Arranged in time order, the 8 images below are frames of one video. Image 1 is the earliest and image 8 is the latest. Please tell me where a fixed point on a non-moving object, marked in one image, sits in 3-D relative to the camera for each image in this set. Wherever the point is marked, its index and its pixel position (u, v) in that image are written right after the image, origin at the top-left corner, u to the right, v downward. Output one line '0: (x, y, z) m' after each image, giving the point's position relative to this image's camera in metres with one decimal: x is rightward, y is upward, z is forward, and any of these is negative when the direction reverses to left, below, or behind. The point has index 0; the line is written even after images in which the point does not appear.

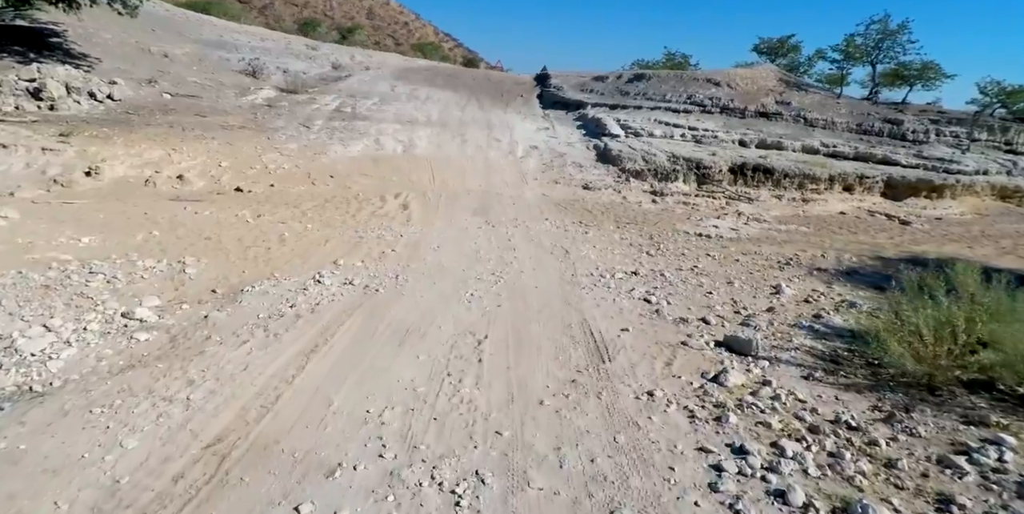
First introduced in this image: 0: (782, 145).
0: (+8.4, +3.5, +18.0) m
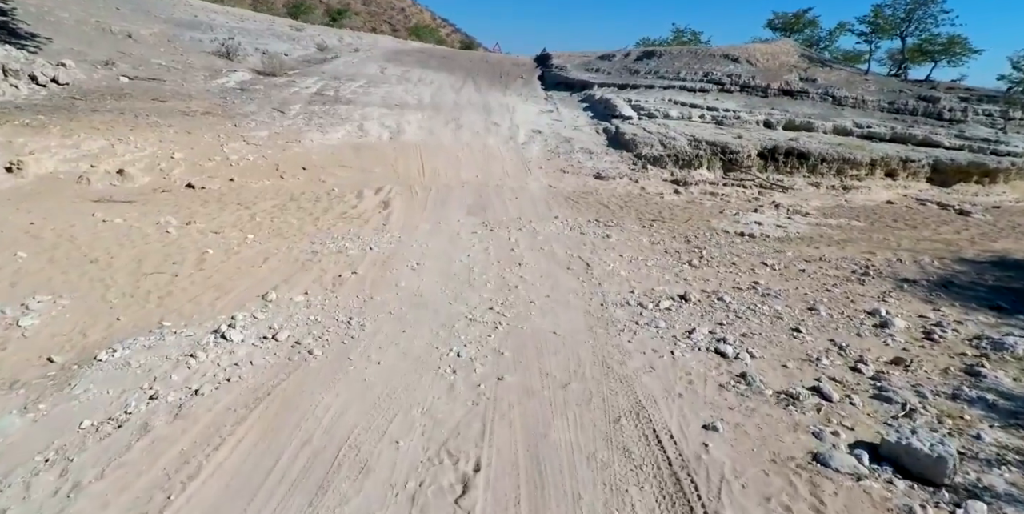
0: (+8.4, +3.7, +16.2) m
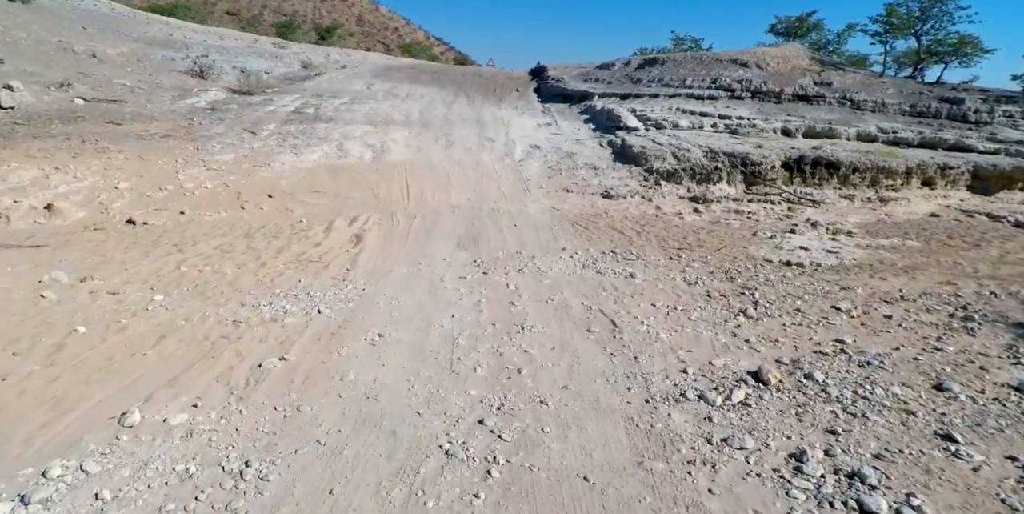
0: (+8.3, +3.2, +14.9) m
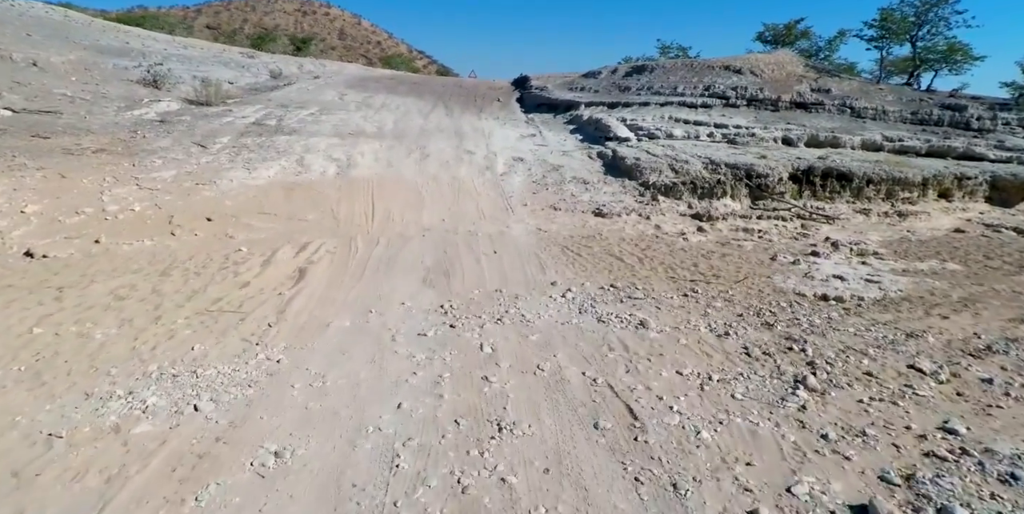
0: (+7.8, +2.8, +13.9) m
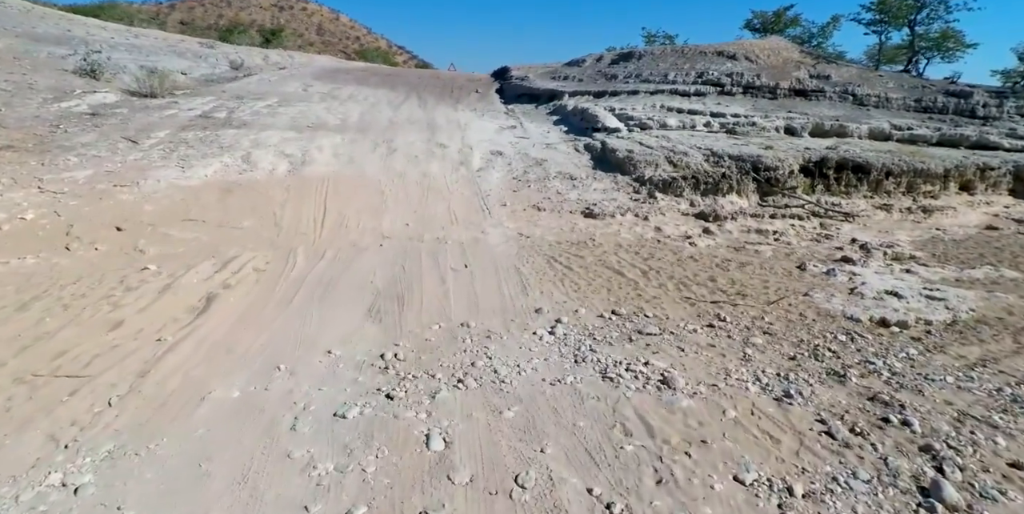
0: (+7.3, +2.8, +12.8) m
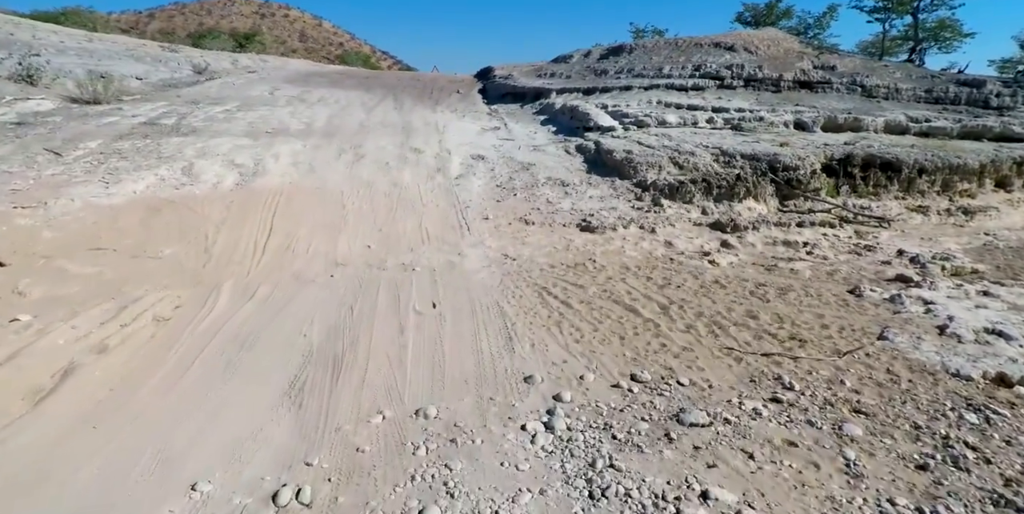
0: (+7.0, +2.7, +11.6) m
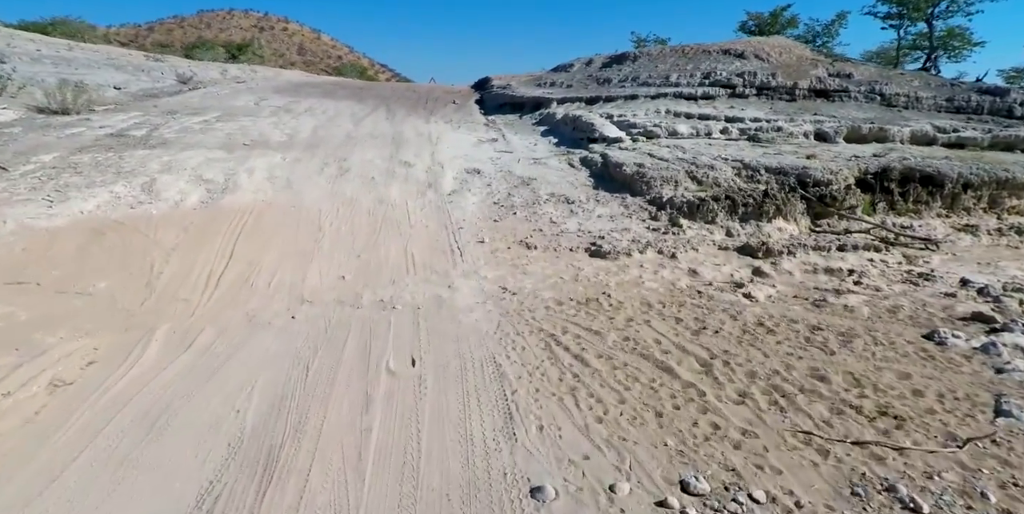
0: (+7.0, +2.3, +10.8) m
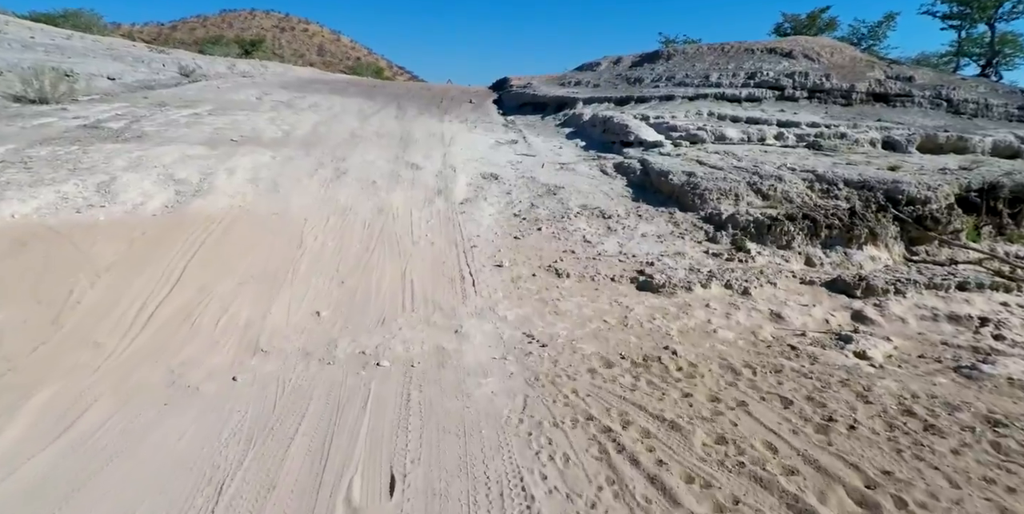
0: (+7.3, +1.8, +9.4) m
